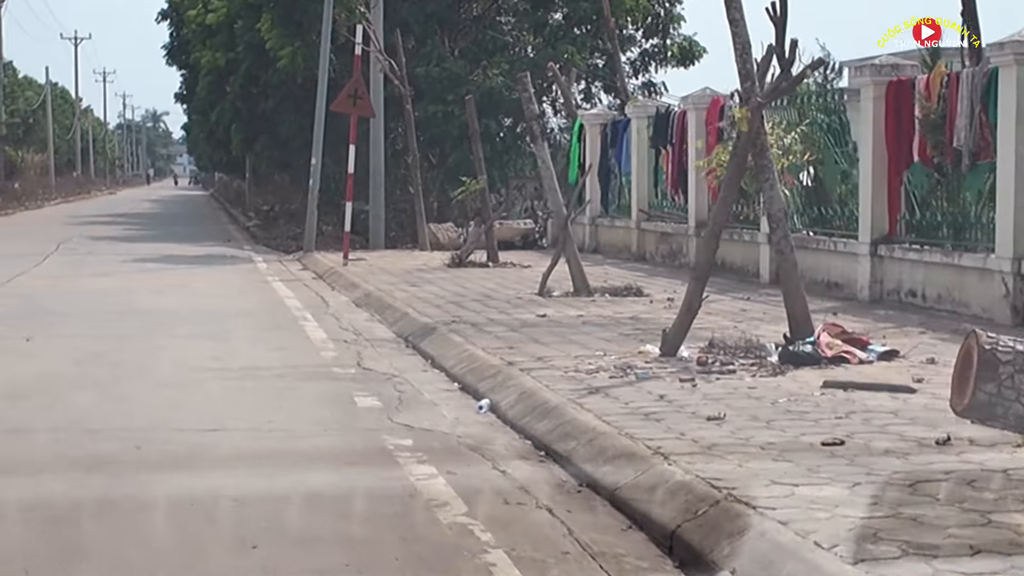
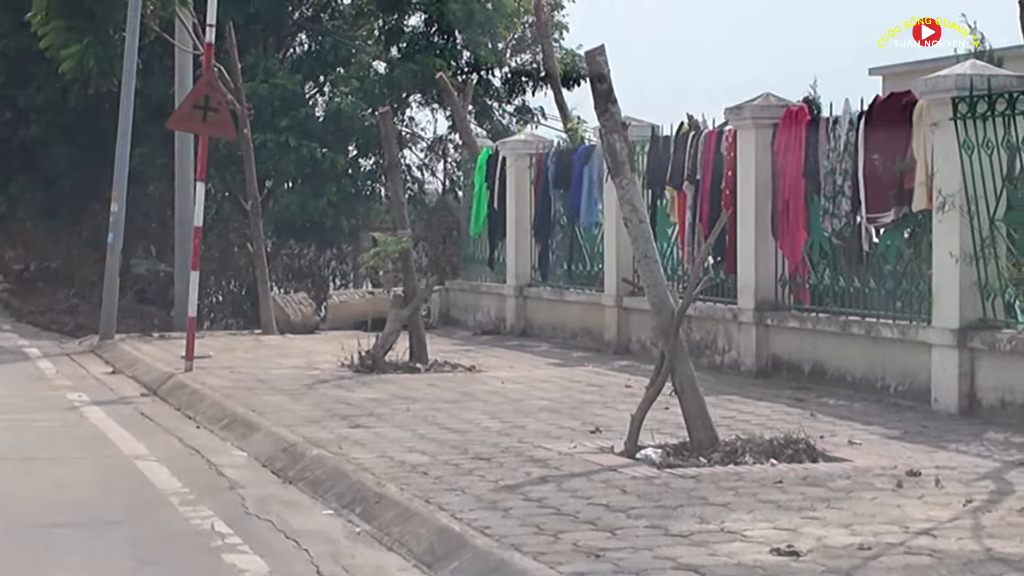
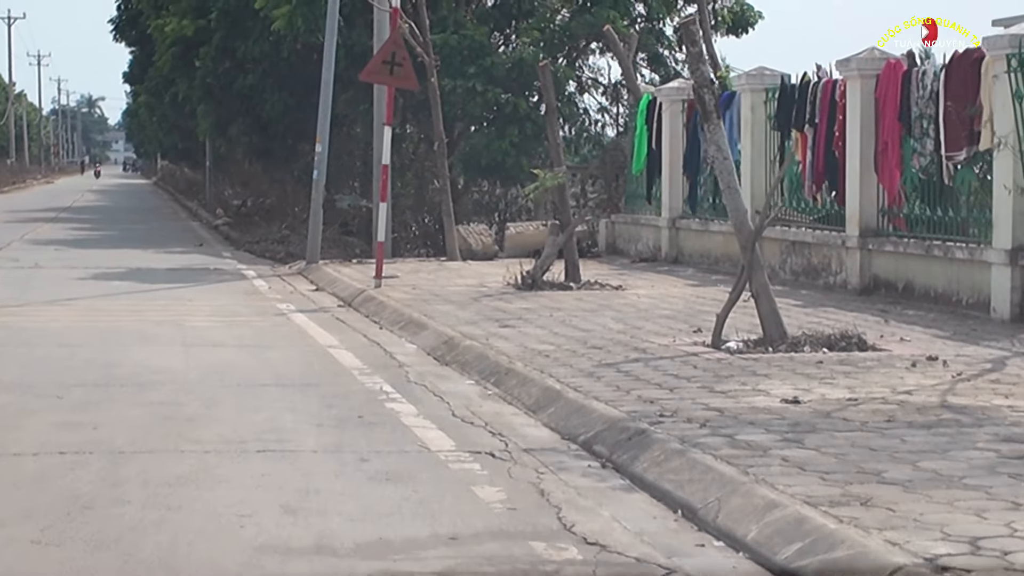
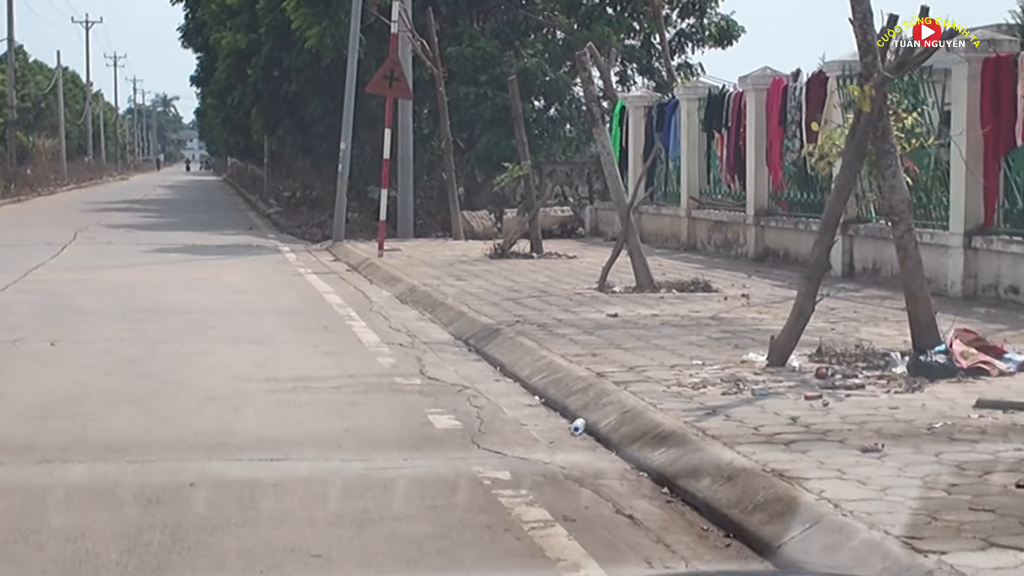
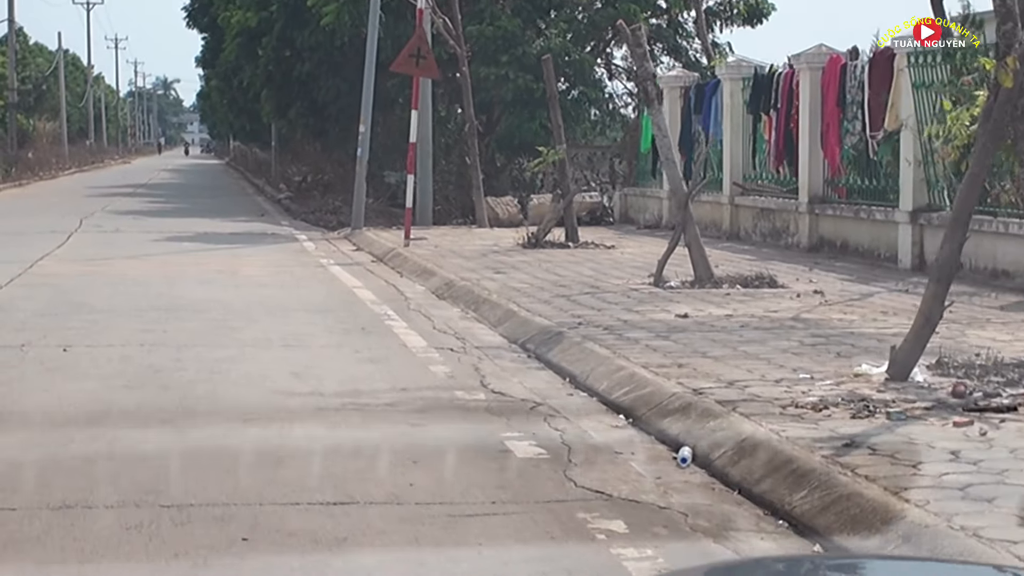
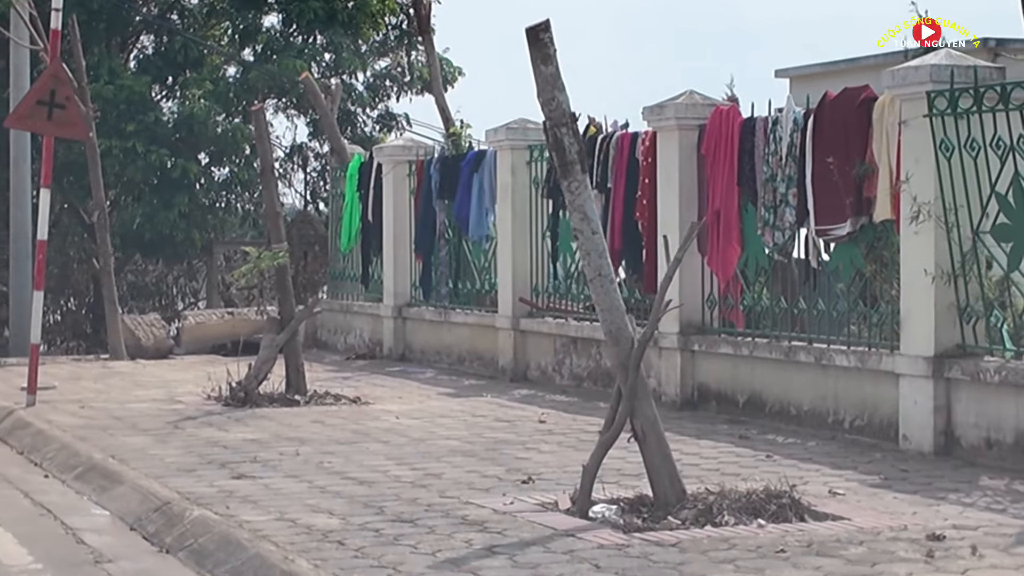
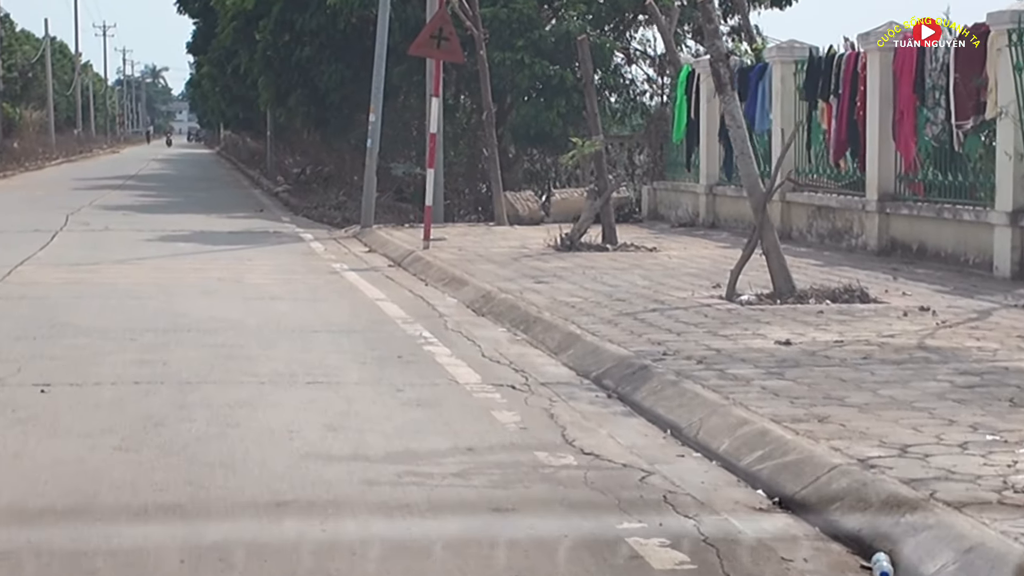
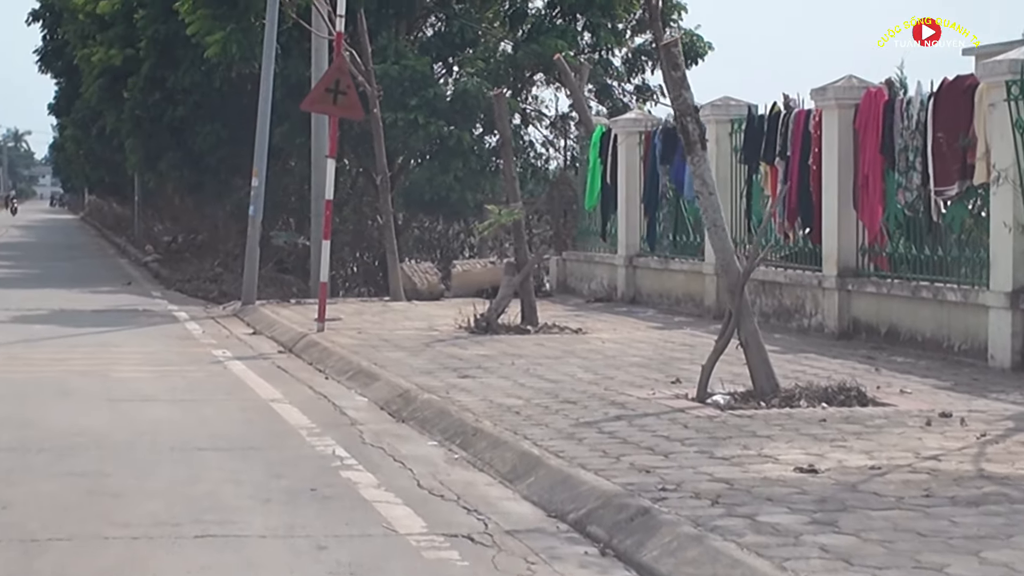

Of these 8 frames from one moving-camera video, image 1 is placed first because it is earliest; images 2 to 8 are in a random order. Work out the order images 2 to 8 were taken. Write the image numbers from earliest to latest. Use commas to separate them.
4, 5, 7, 3, 8, 2, 6
